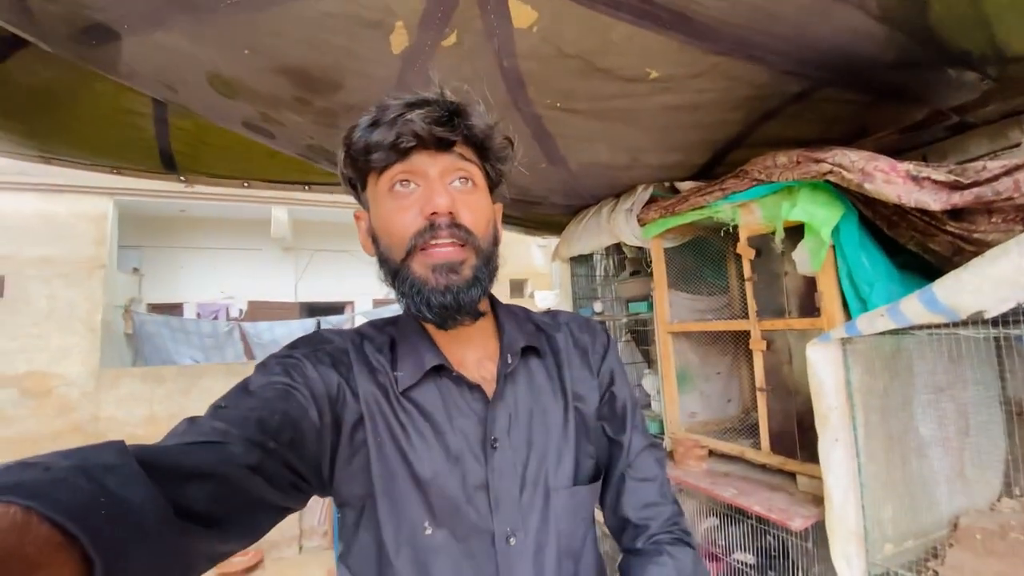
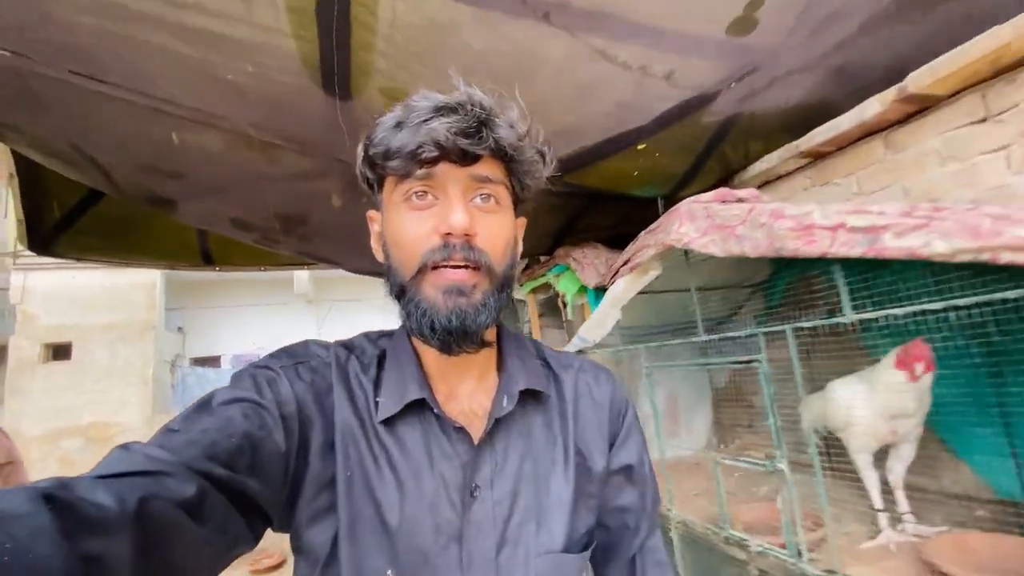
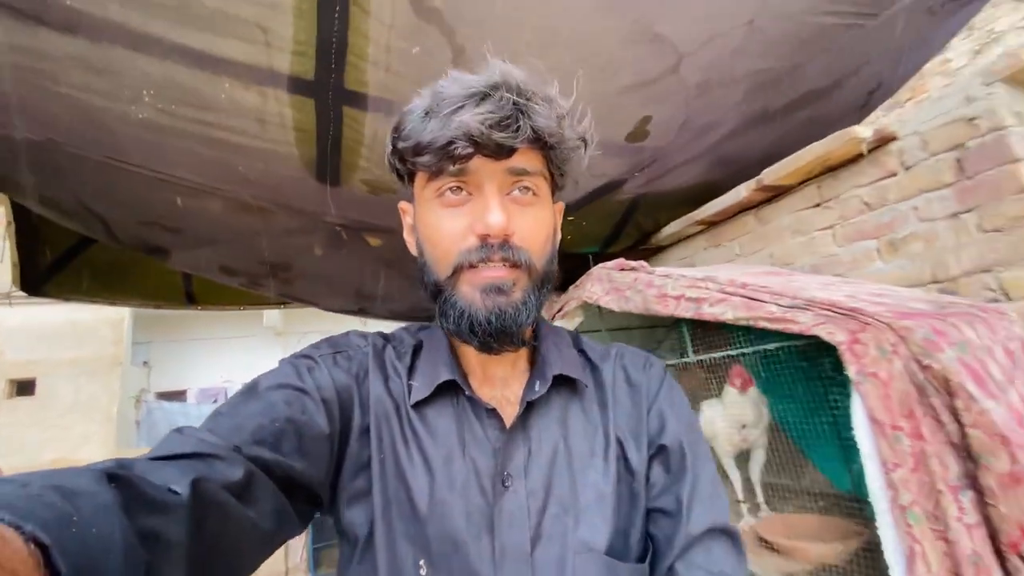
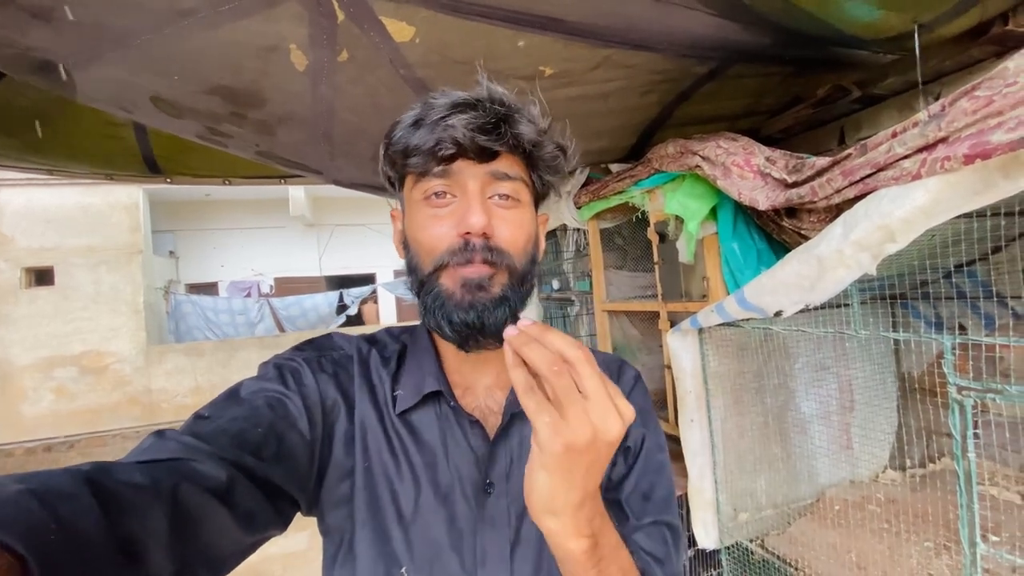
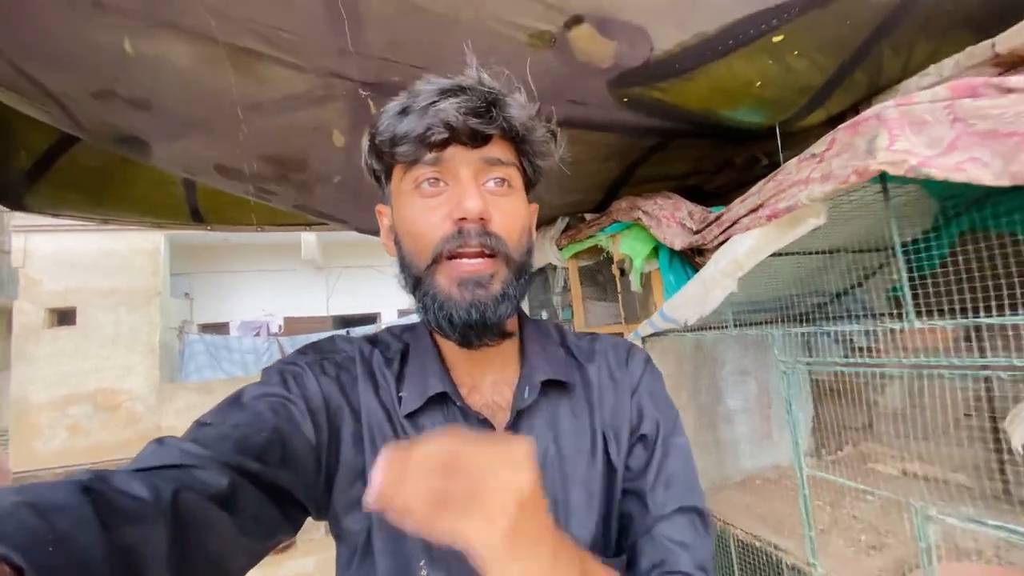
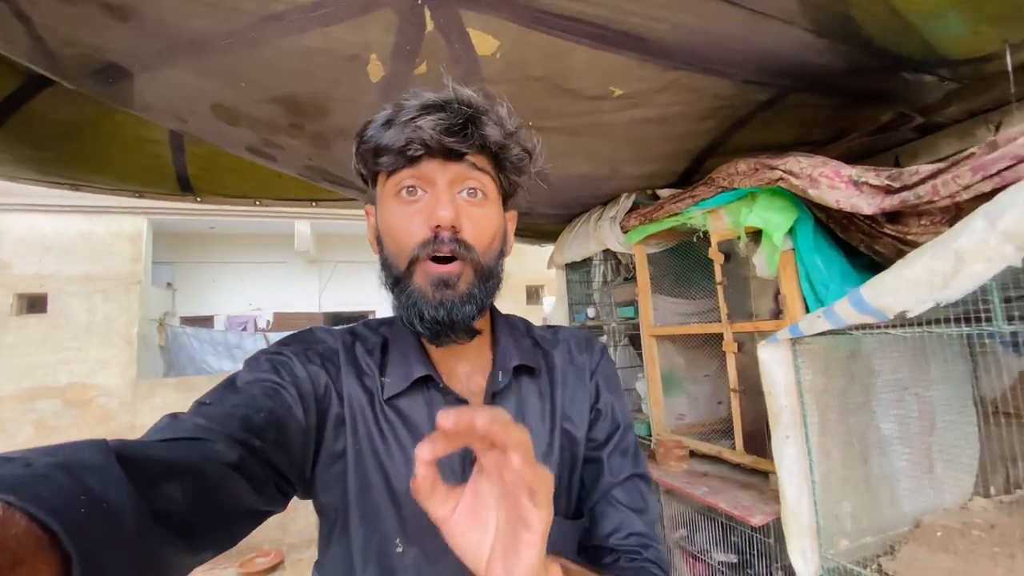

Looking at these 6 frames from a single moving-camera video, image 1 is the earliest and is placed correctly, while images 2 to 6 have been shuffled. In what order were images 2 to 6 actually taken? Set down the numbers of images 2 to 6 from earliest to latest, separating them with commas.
6, 4, 5, 2, 3
